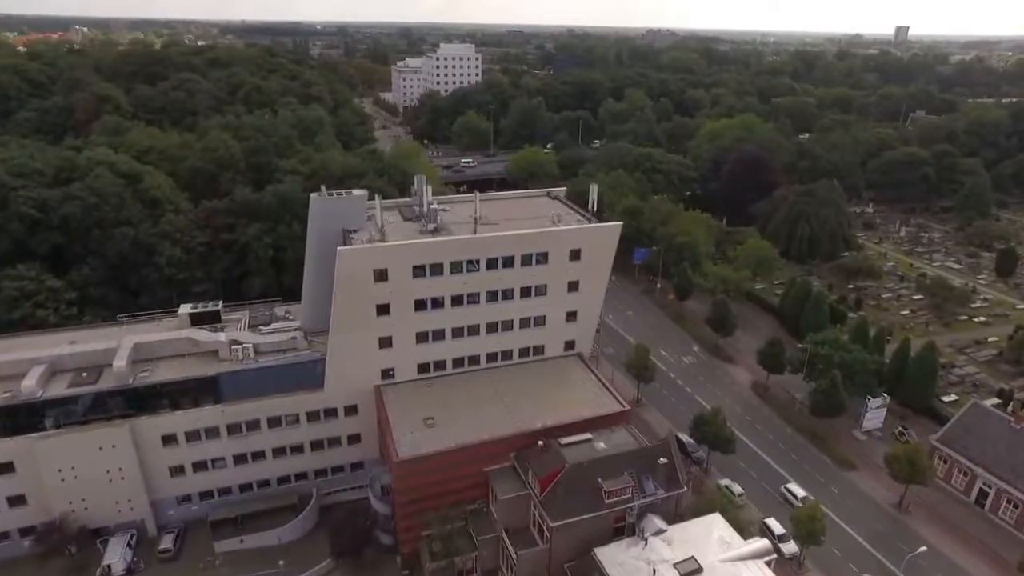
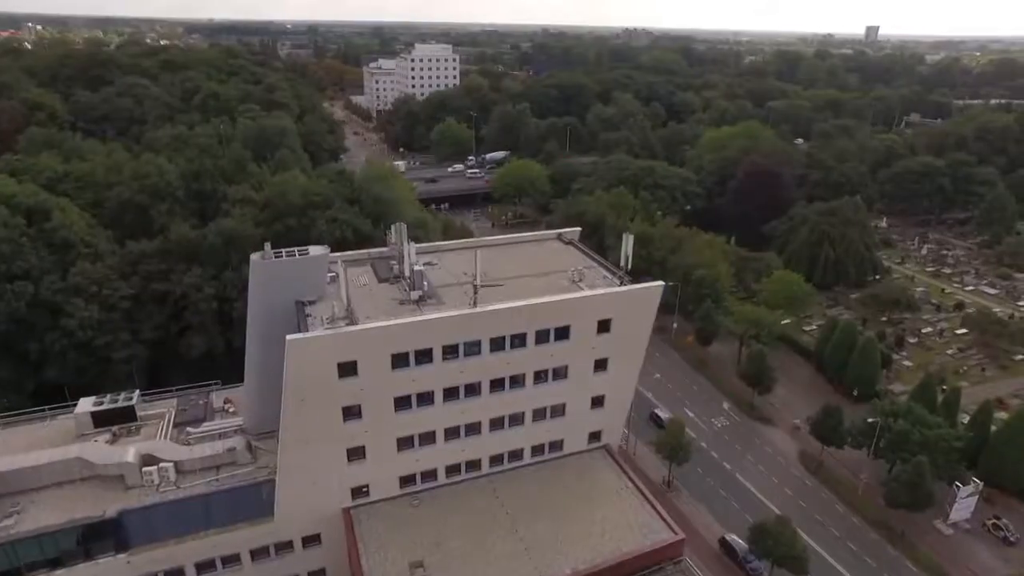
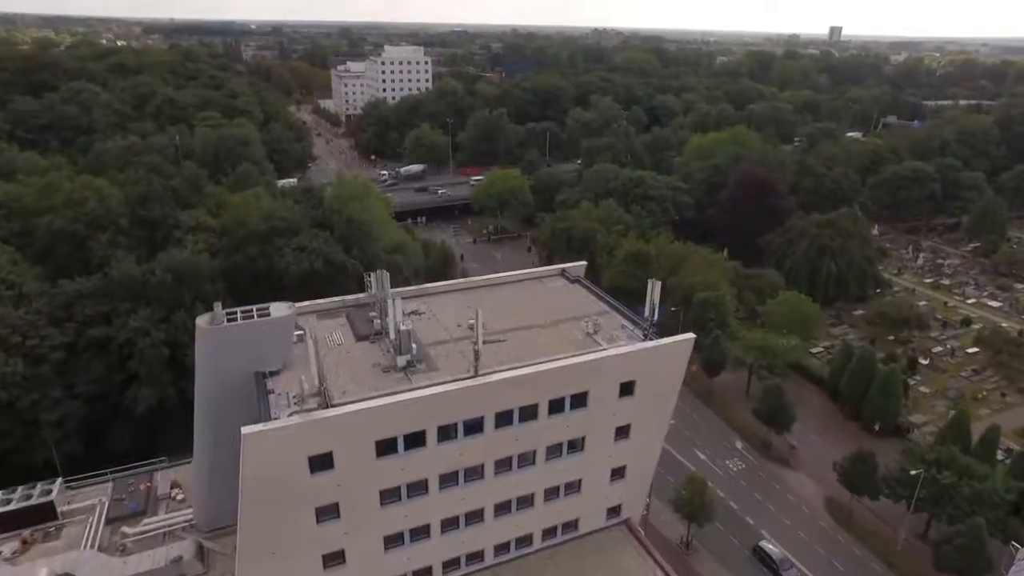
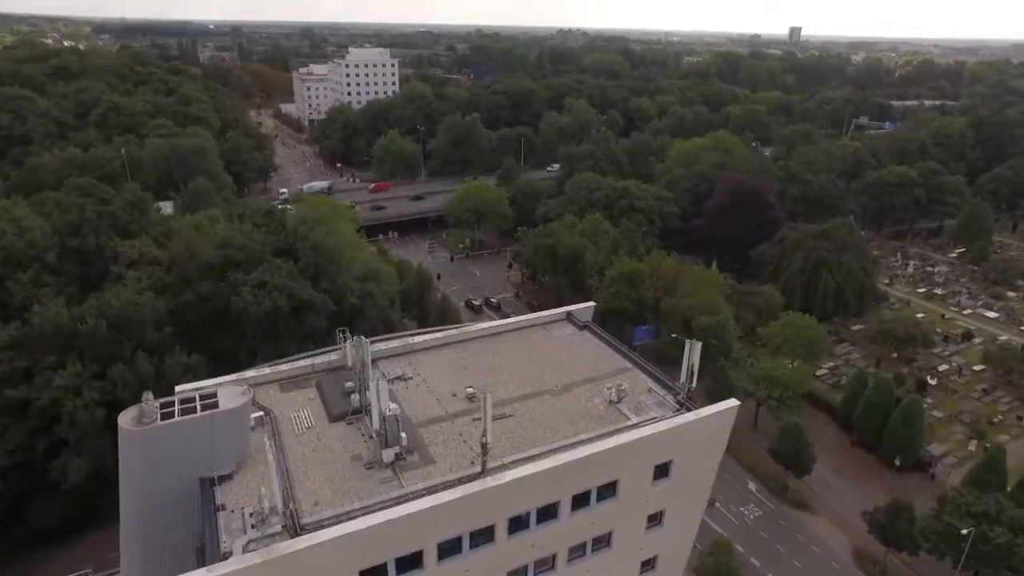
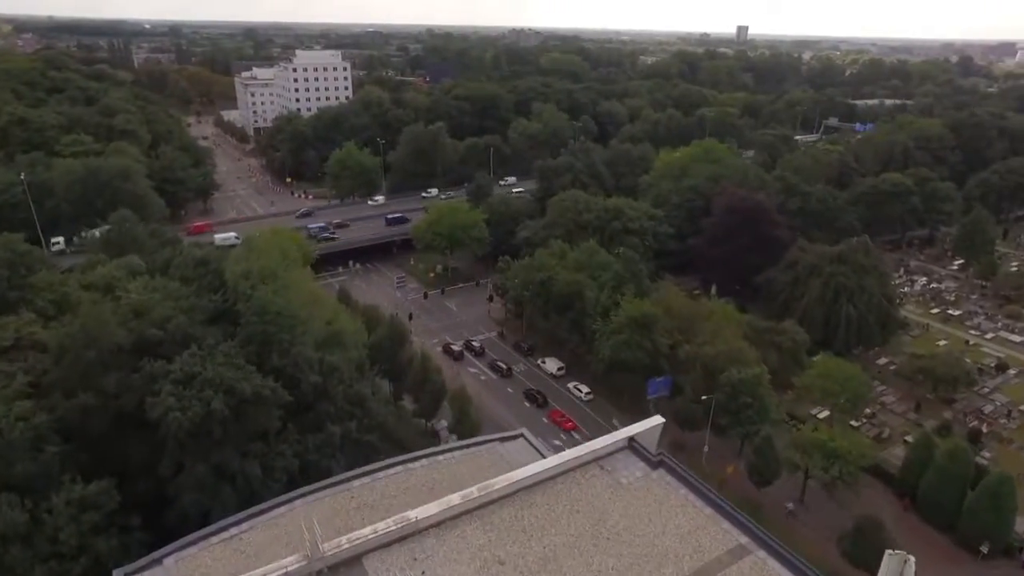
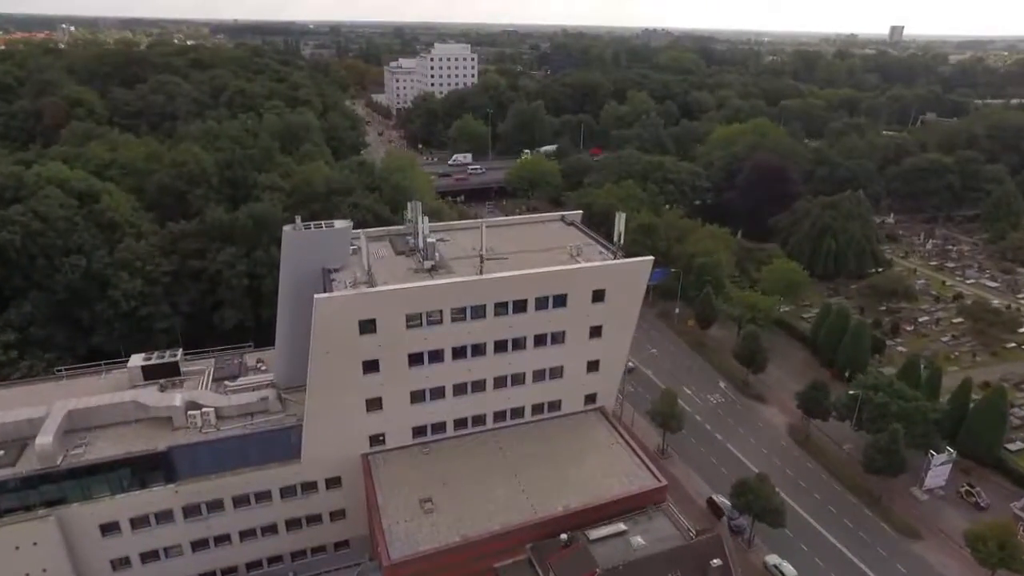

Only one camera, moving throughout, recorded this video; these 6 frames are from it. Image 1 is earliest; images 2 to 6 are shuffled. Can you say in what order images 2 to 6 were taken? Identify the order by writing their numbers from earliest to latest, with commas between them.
6, 2, 3, 4, 5
